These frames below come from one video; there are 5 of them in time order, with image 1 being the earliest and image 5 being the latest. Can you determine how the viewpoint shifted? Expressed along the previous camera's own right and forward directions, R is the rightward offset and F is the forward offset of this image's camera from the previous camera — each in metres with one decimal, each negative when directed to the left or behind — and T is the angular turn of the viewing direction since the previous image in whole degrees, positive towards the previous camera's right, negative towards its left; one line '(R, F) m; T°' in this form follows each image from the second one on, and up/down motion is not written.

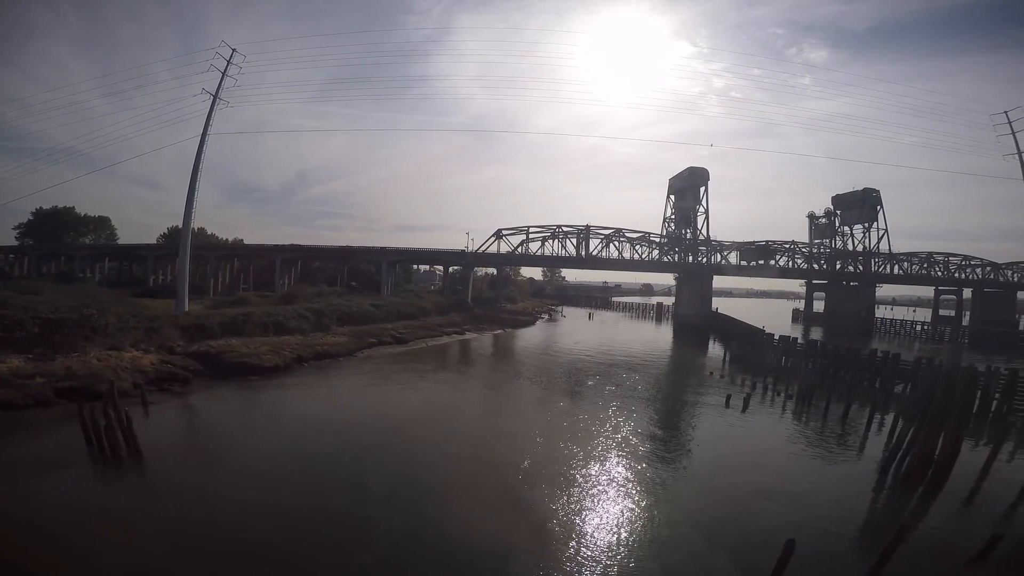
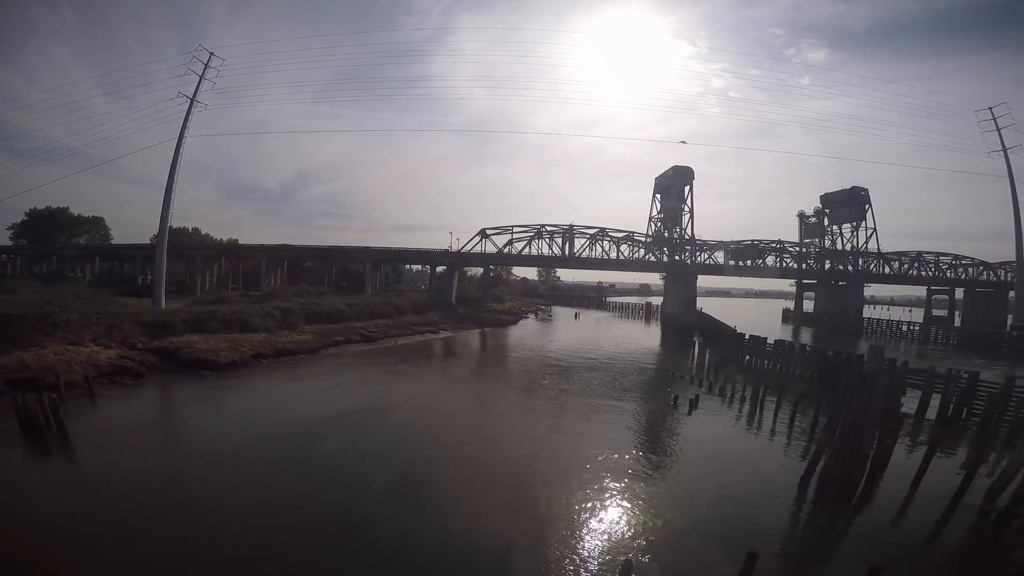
(+1.4, +0.3) m; 0°
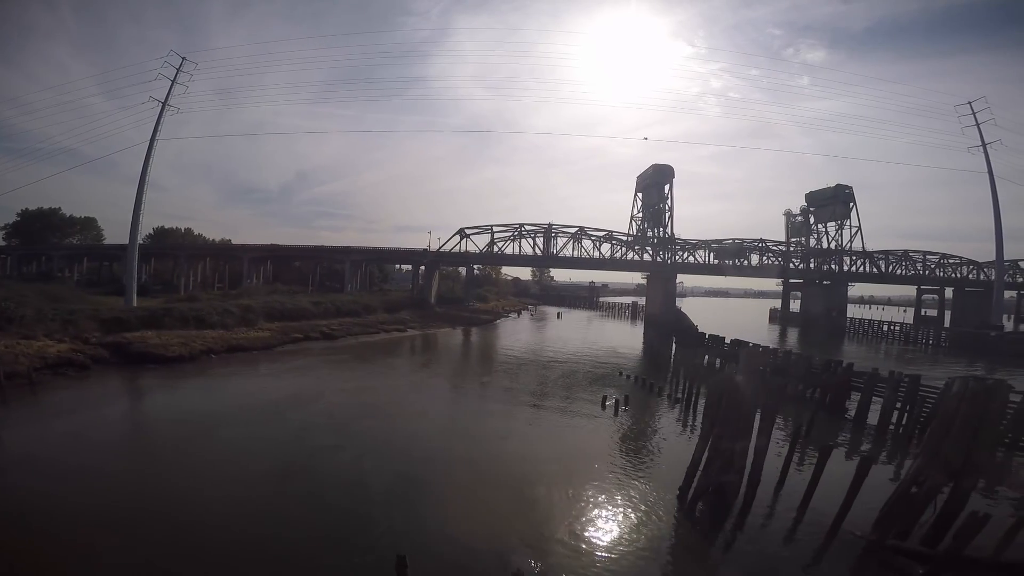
(+1.8, +0.4) m; 0°
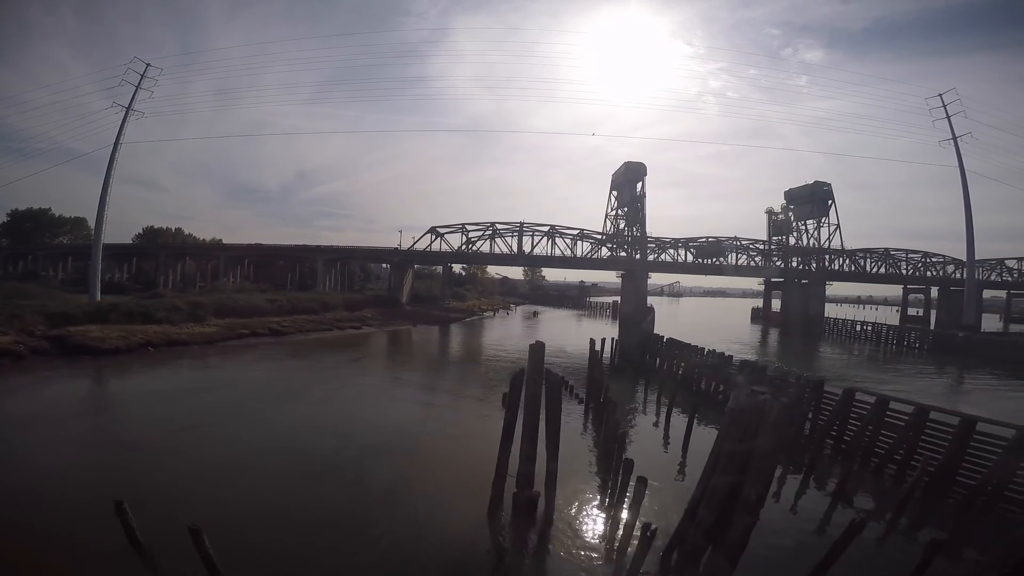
(+2.4, +0.4) m; 0°
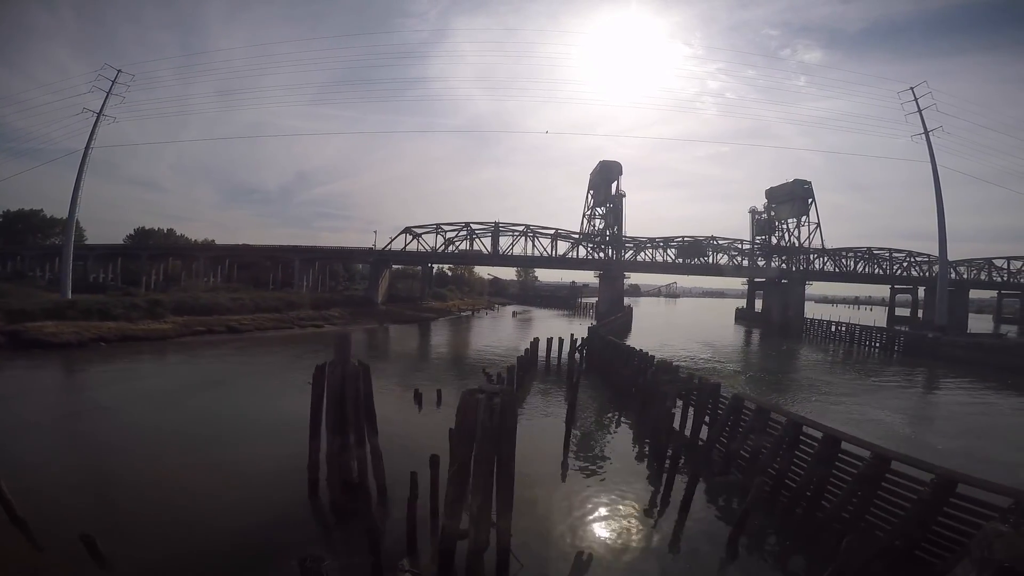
(+2.1, +0.2) m; 0°
